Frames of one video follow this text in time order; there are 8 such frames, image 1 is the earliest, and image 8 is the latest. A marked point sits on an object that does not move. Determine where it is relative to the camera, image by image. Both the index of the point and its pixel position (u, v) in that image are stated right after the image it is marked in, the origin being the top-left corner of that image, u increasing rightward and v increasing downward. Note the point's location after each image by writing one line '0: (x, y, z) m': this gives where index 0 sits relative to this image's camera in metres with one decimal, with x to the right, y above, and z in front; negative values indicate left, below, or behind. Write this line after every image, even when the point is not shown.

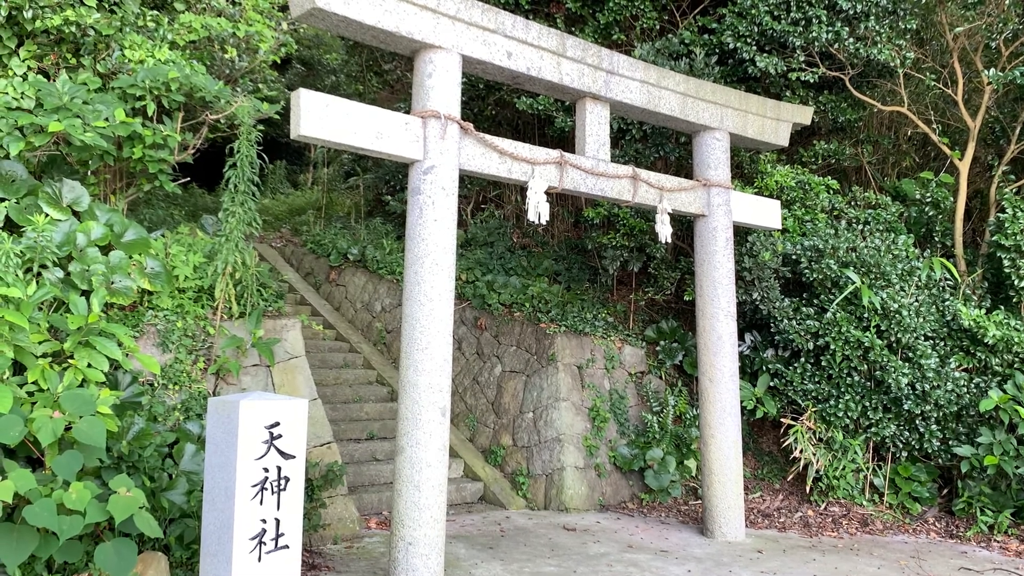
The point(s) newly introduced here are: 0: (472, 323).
0: (-0.3, -0.2, +5.9) m
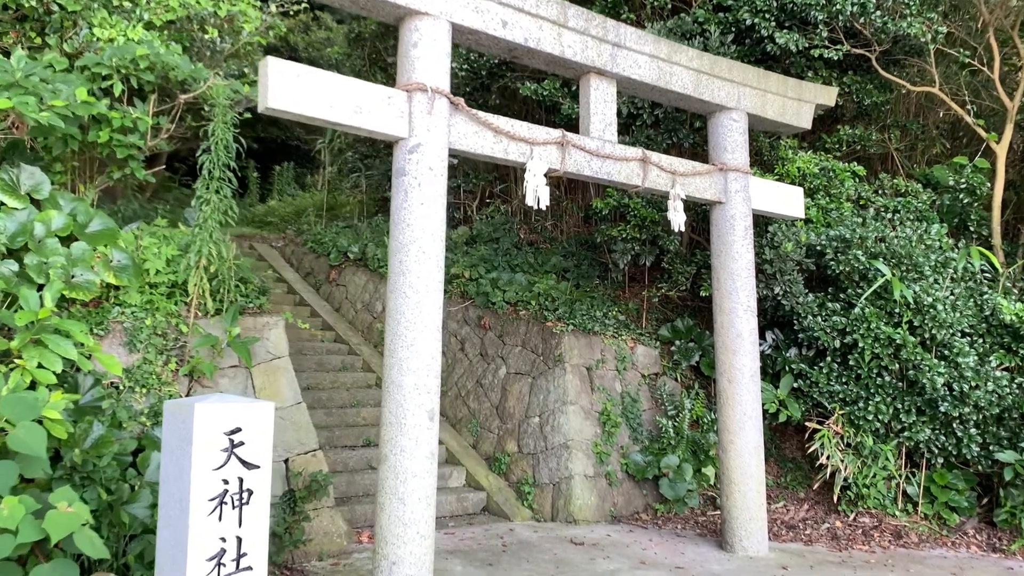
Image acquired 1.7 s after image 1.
0: (-0.2, -0.2, +5.6) m
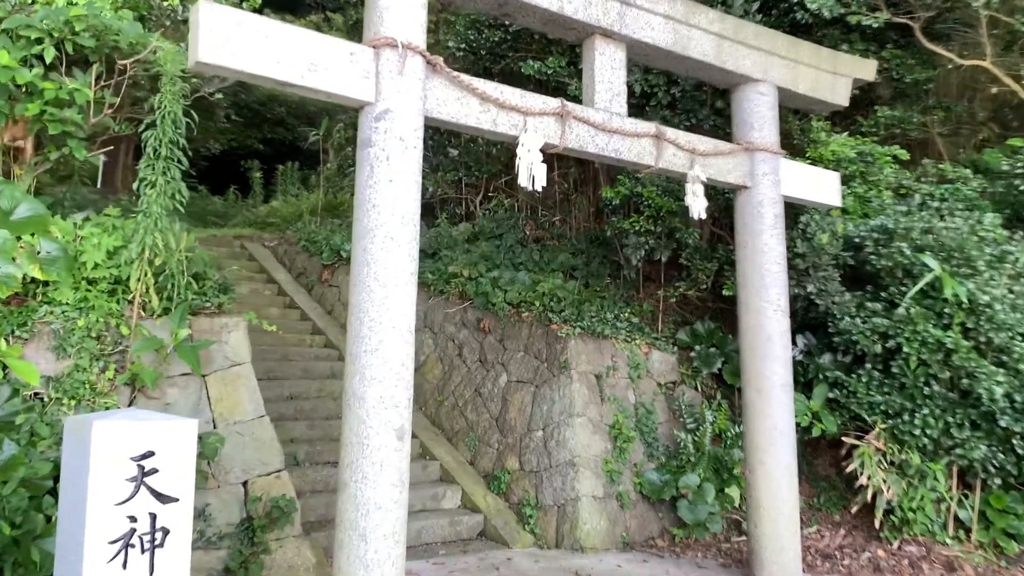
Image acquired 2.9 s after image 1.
0: (-0.2, -0.2, +5.1) m
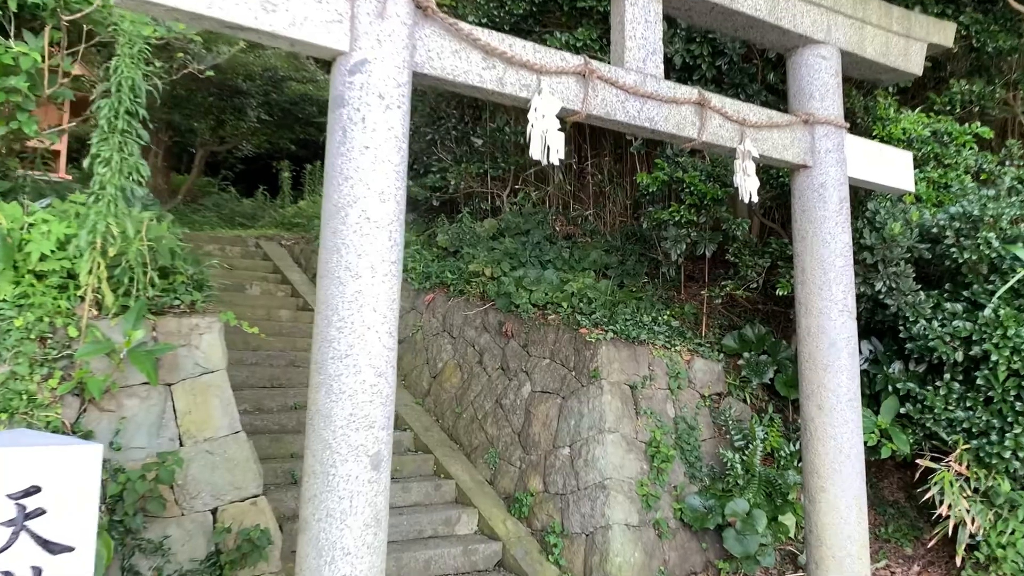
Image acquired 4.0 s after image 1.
0: (-0.1, -0.2, +4.6) m
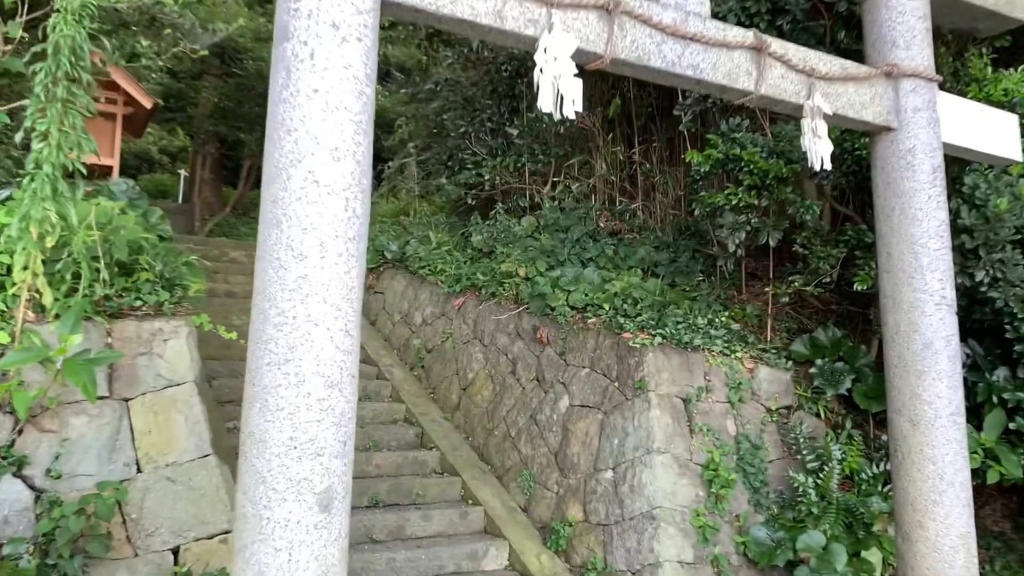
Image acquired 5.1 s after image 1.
0: (+0.1, -0.2, +4.1) m
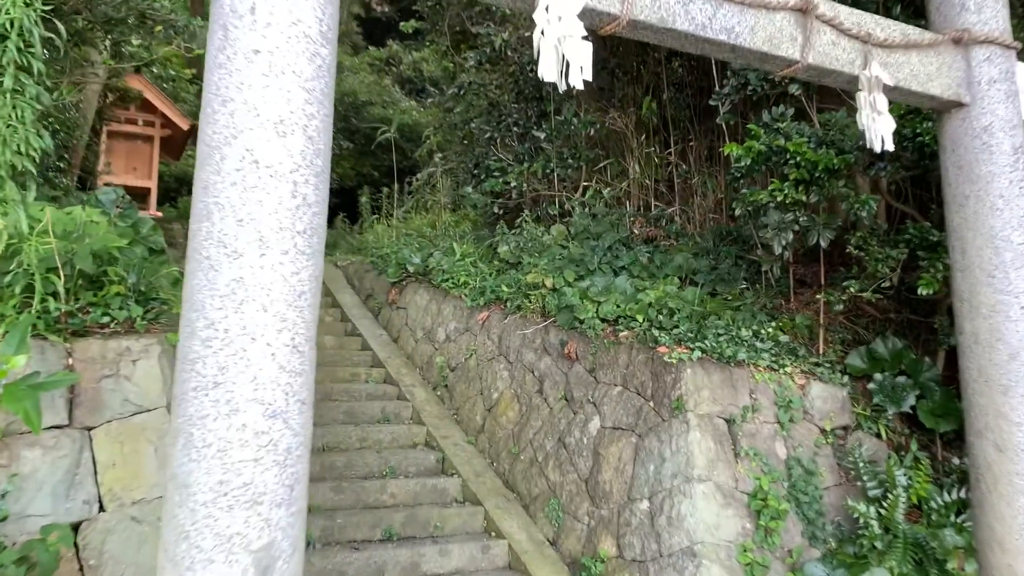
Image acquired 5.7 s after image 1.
0: (+0.2, -0.3, +3.8) m
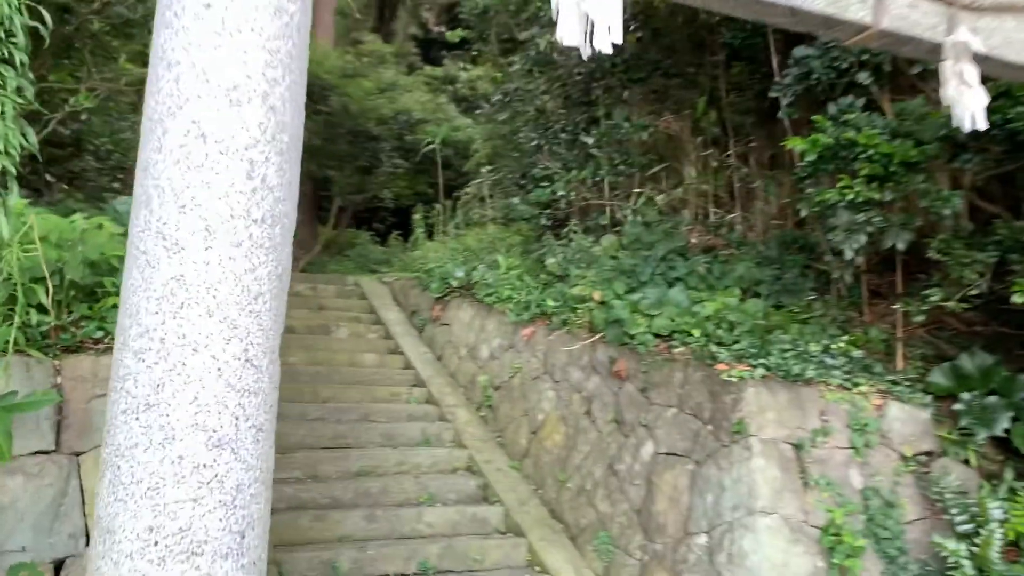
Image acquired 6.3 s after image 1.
0: (+0.4, -0.3, +3.5) m
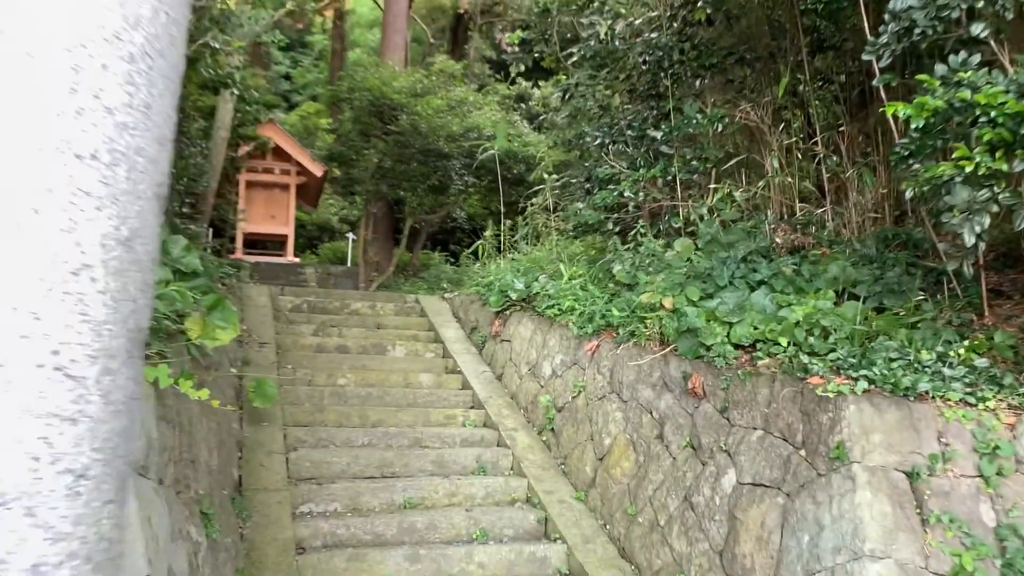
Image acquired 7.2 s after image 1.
0: (+0.6, -0.3, +3.0) m
